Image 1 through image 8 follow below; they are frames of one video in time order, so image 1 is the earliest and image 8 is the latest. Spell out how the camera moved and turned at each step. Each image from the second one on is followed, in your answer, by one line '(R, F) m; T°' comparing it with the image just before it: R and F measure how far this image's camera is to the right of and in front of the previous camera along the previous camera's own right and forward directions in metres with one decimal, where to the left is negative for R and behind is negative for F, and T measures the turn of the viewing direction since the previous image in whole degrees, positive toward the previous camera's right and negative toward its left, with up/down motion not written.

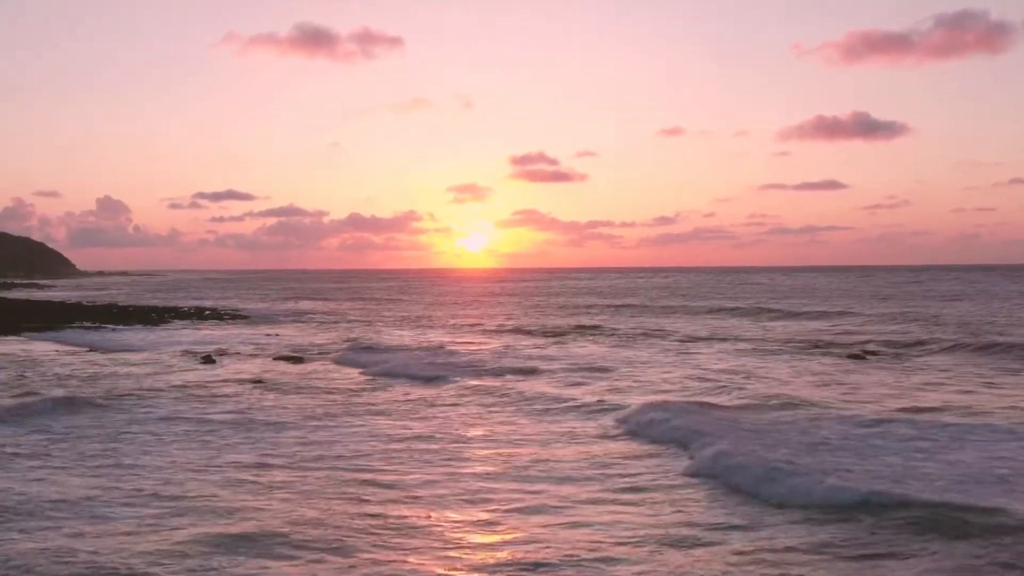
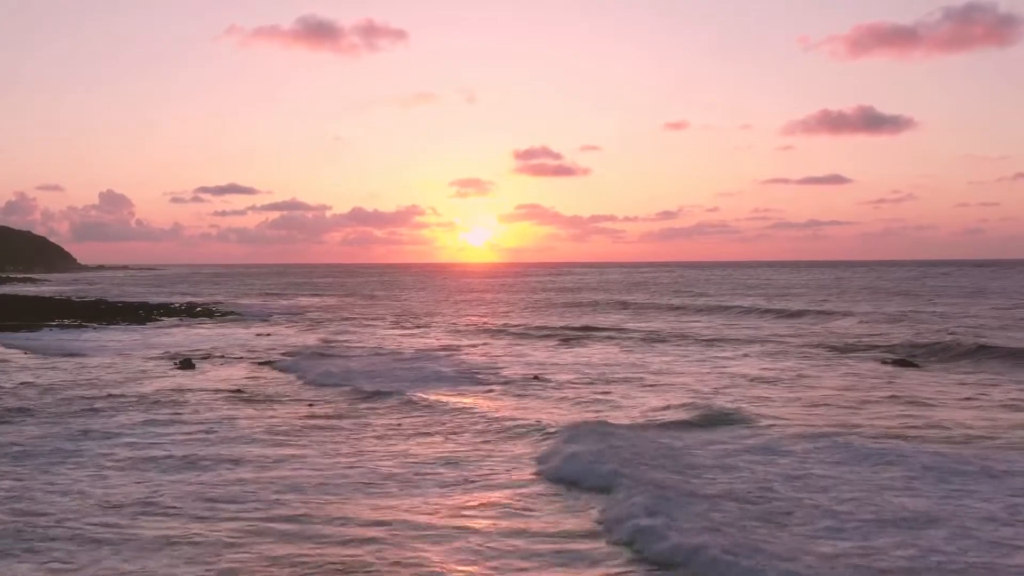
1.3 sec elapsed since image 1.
(-0.1, +2.8) m; 0°
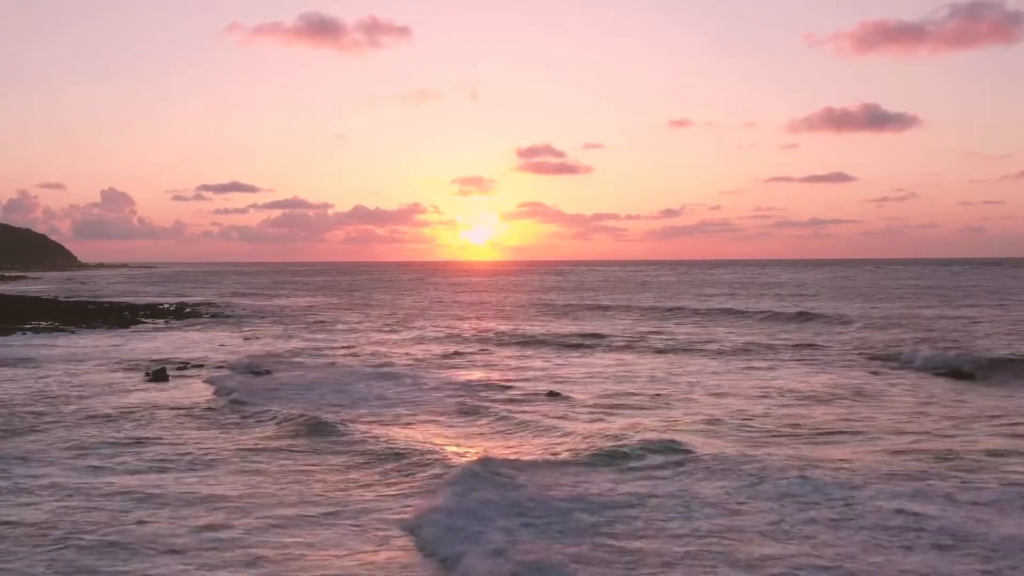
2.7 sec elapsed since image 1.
(-0.3, +3.0) m; 0°
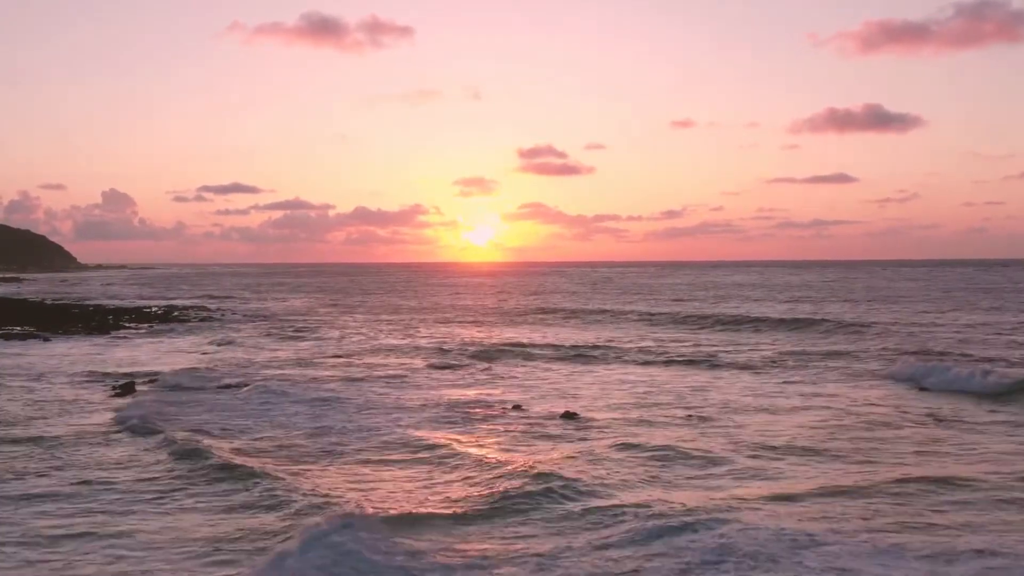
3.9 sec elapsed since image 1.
(-0.2, +2.7) m; 0°
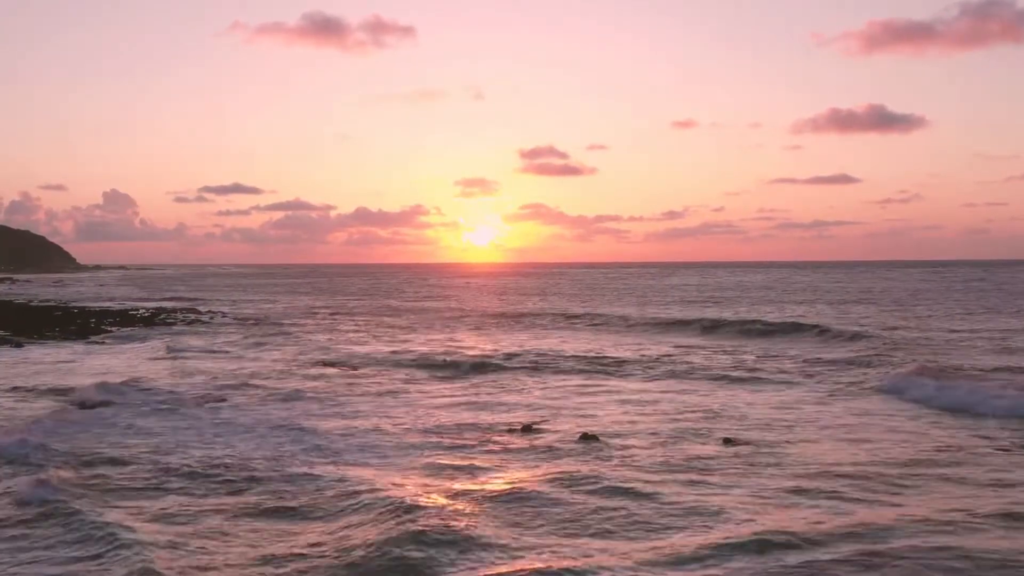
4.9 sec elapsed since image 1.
(-0.2, +2.7) m; 0°
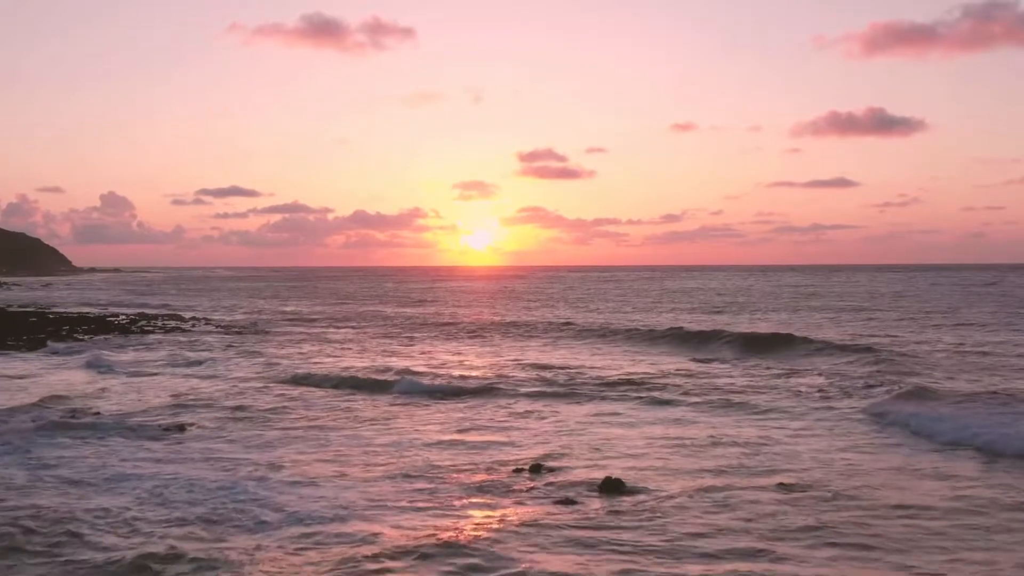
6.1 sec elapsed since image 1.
(-0.2, +3.0) m; 0°
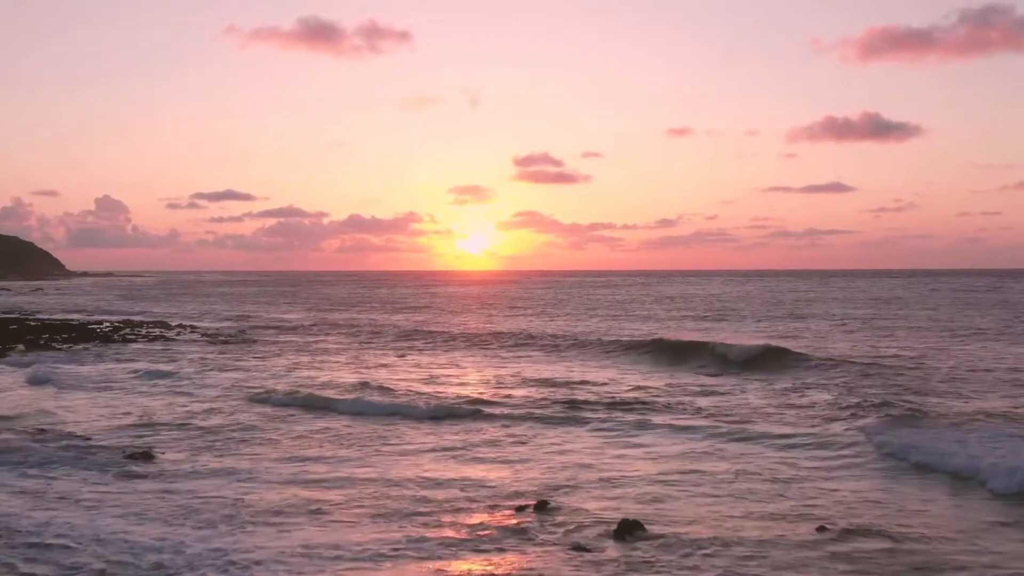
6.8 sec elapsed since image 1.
(-0.1, +1.7) m; 0°
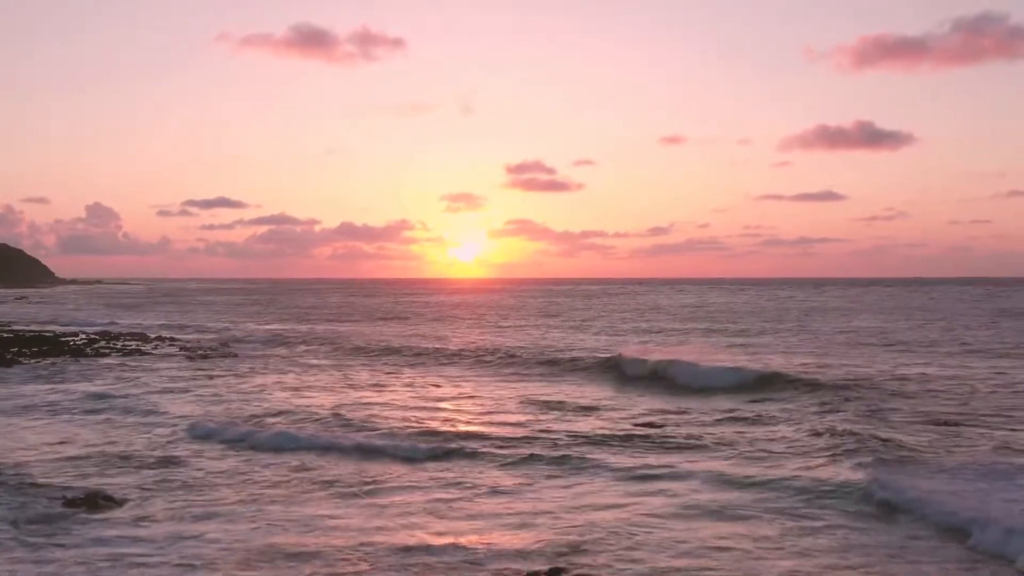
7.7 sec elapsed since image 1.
(-0.3, +2.5) m; +1°
